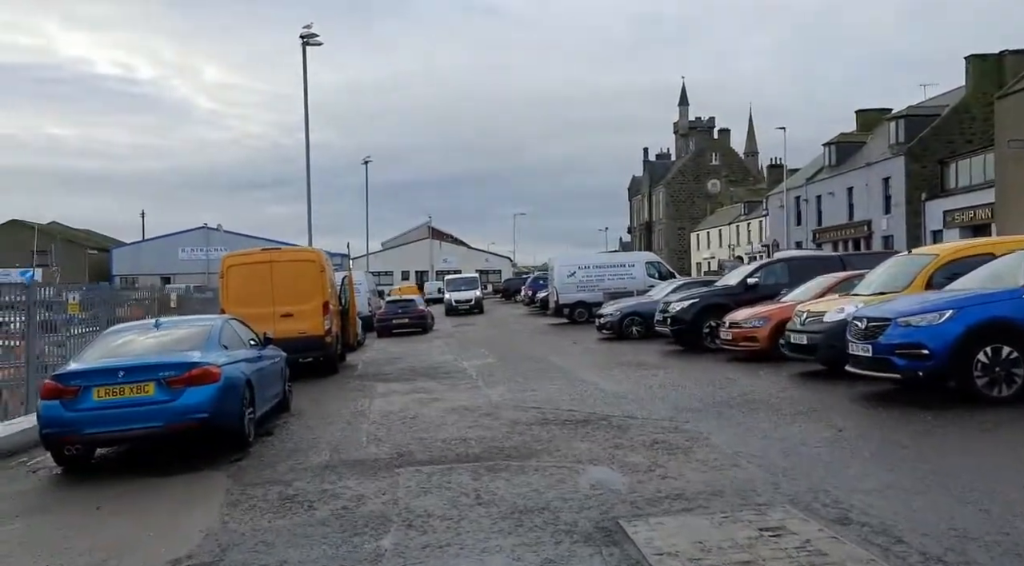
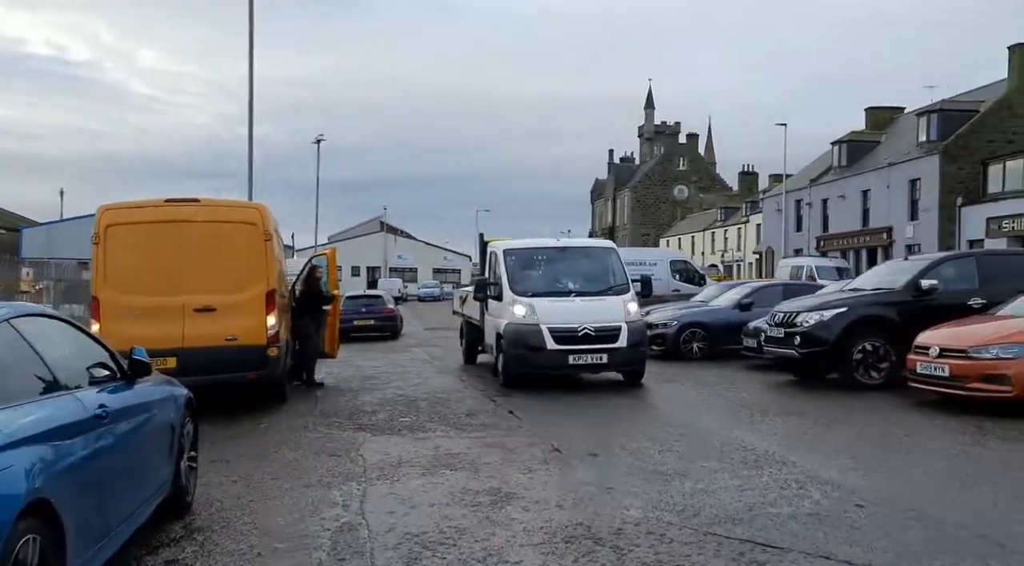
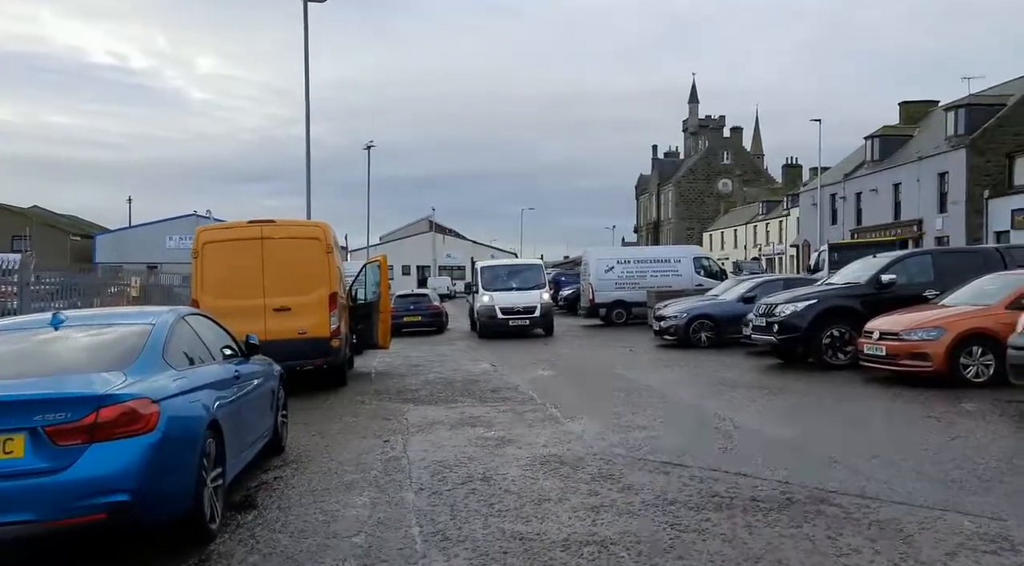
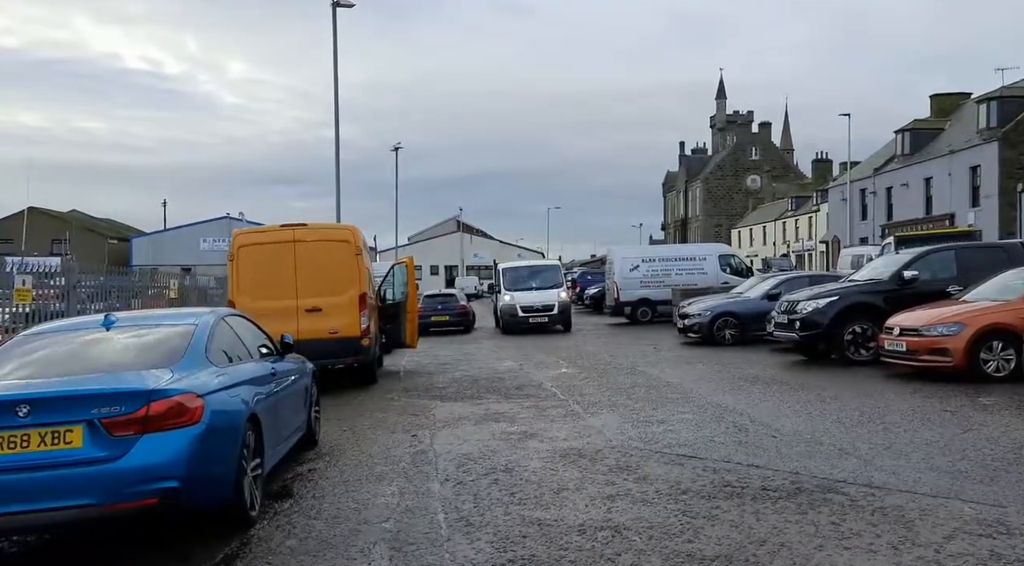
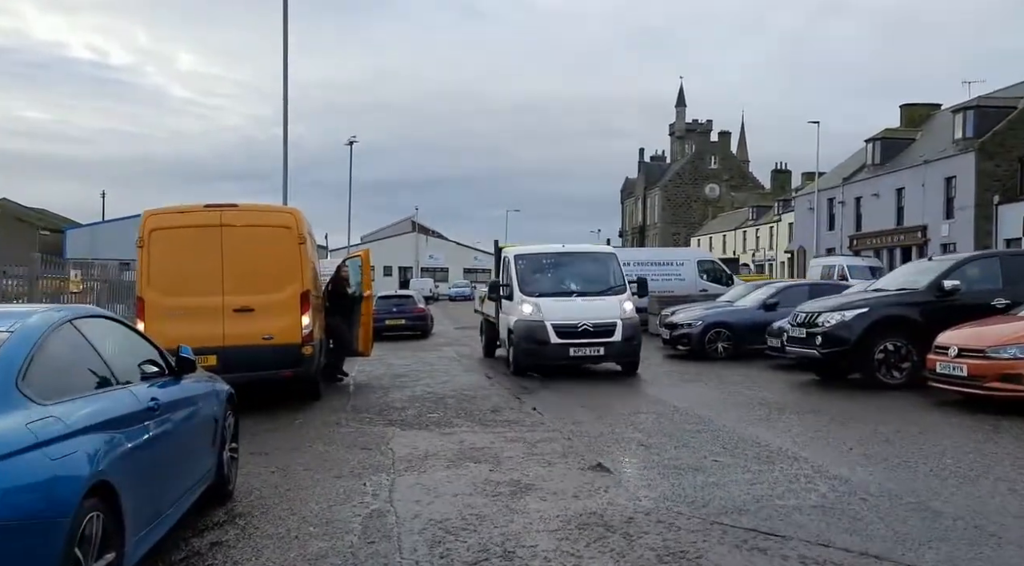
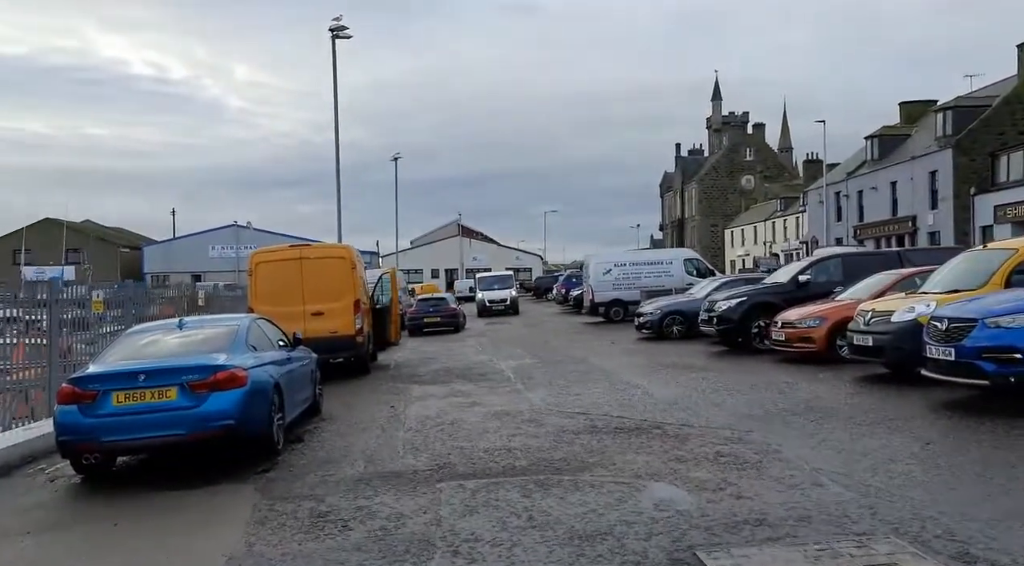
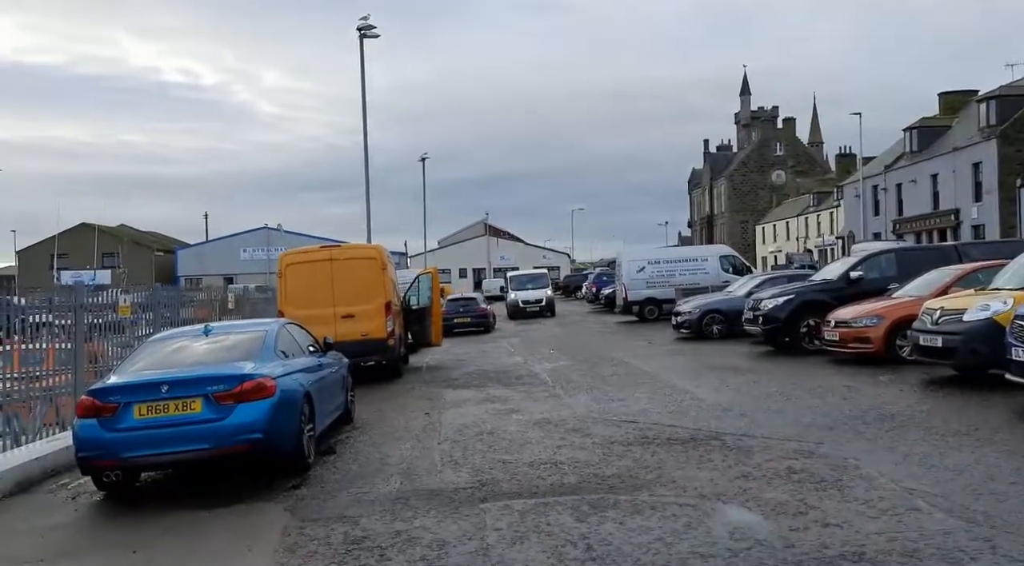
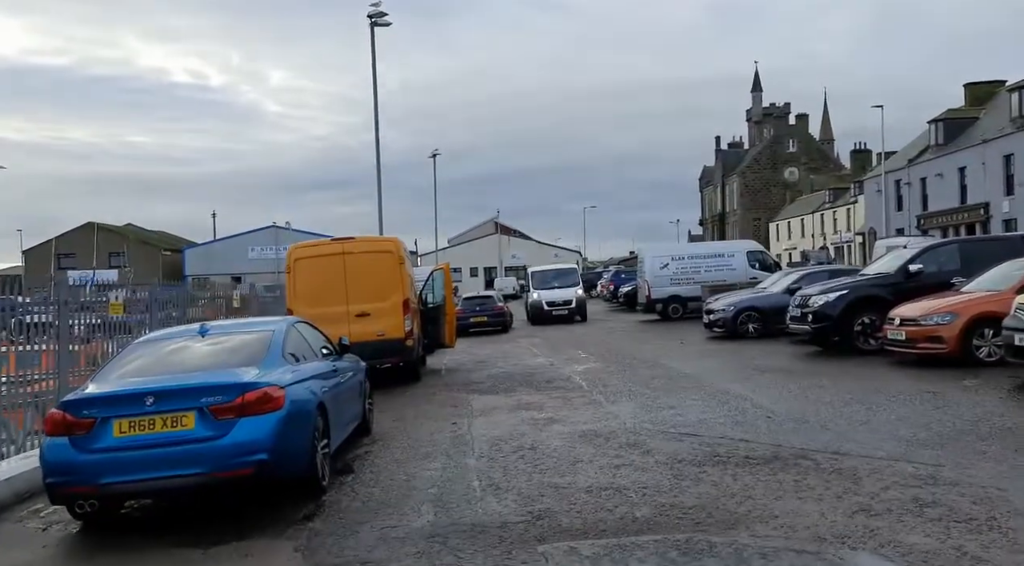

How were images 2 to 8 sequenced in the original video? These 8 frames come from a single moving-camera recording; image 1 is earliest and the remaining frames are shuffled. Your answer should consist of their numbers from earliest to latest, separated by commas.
6, 7, 8, 4, 3, 5, 2
